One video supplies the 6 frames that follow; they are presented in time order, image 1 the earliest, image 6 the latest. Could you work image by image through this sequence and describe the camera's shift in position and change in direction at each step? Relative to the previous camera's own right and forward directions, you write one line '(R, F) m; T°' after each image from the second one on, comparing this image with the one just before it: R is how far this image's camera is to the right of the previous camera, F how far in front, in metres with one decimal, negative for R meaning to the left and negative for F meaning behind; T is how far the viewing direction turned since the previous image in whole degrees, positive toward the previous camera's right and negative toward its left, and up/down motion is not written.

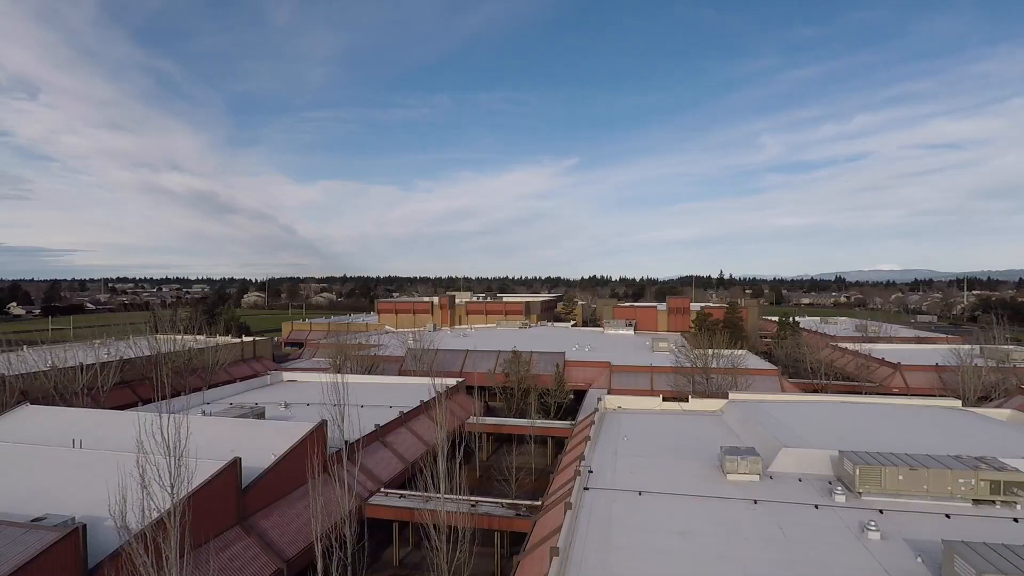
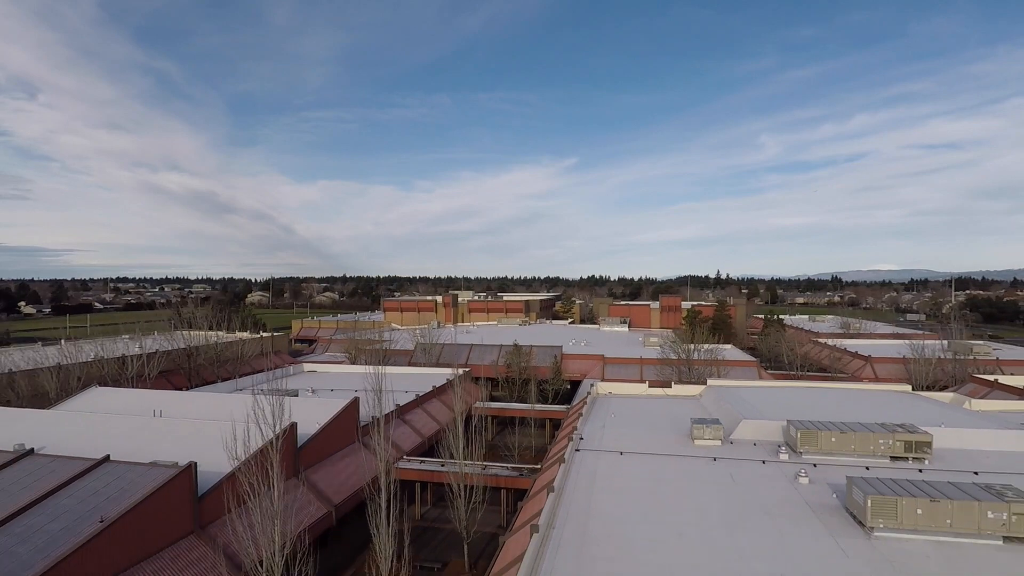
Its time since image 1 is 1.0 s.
(-0.2, -2.9) m; 0°
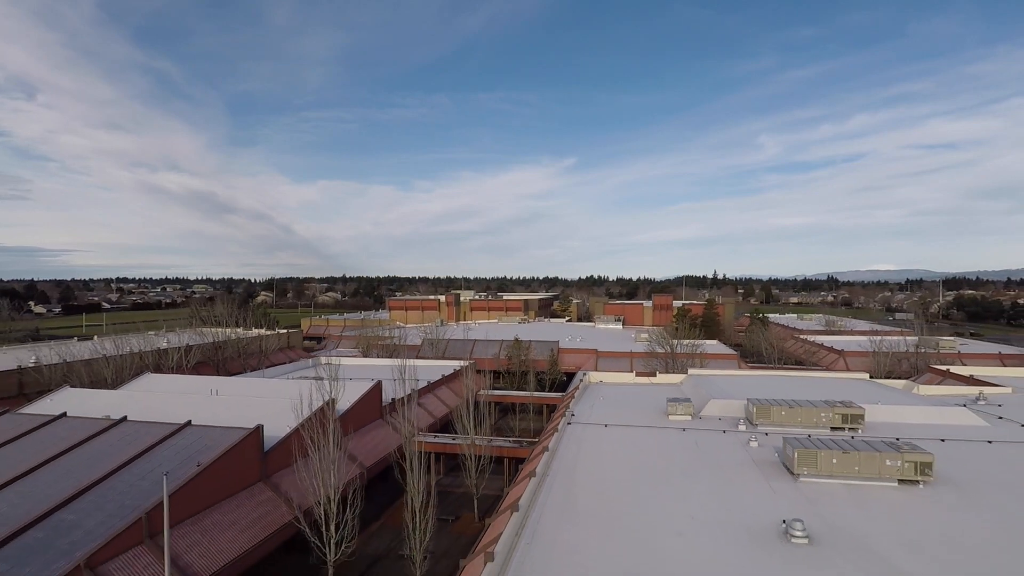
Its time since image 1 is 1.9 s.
(-0.1, -3.0) m; 0°
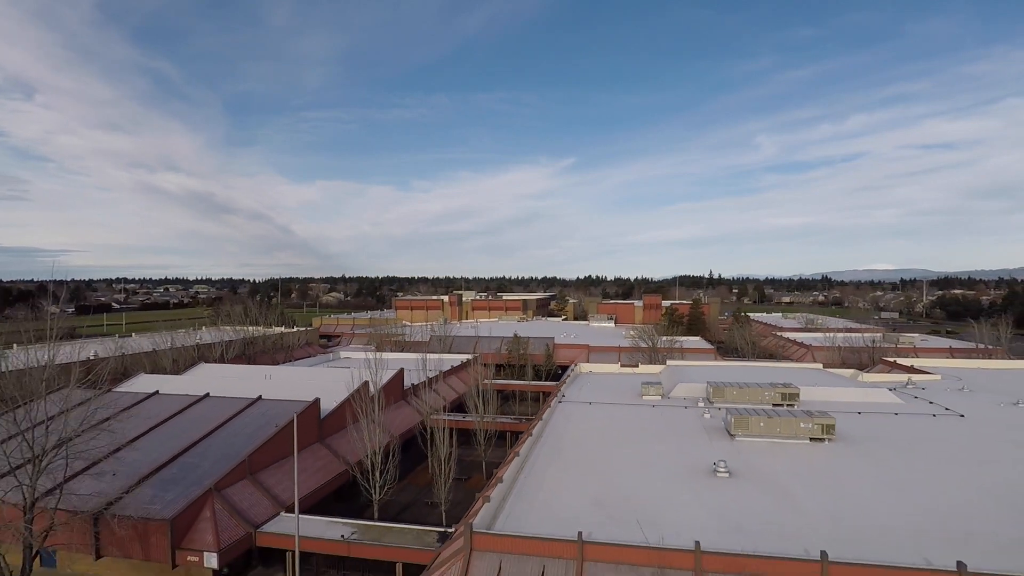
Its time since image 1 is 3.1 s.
(-0.1, -4.2) m; 0°
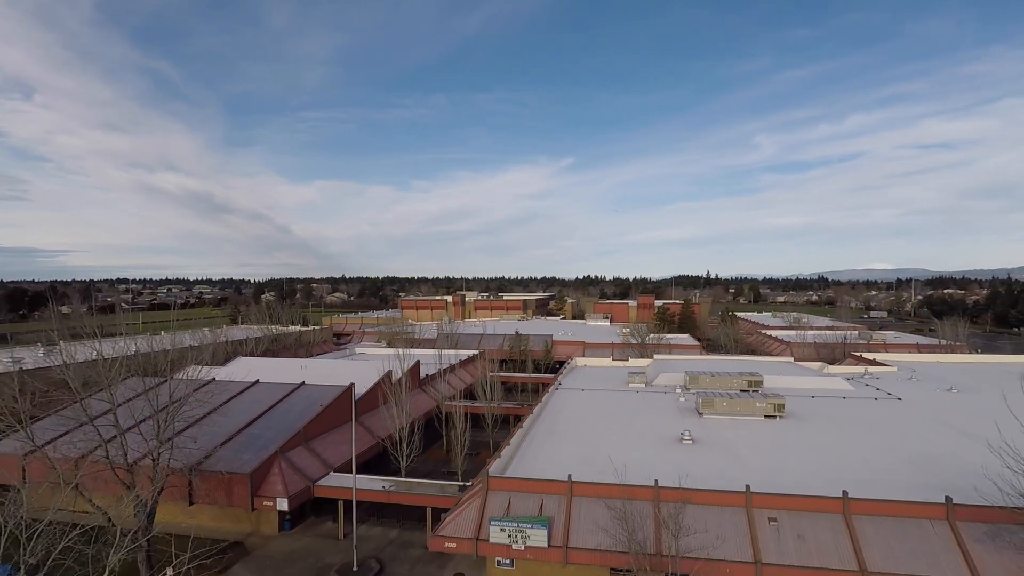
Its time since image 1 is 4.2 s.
(-0.2, -3.6) m; 0°
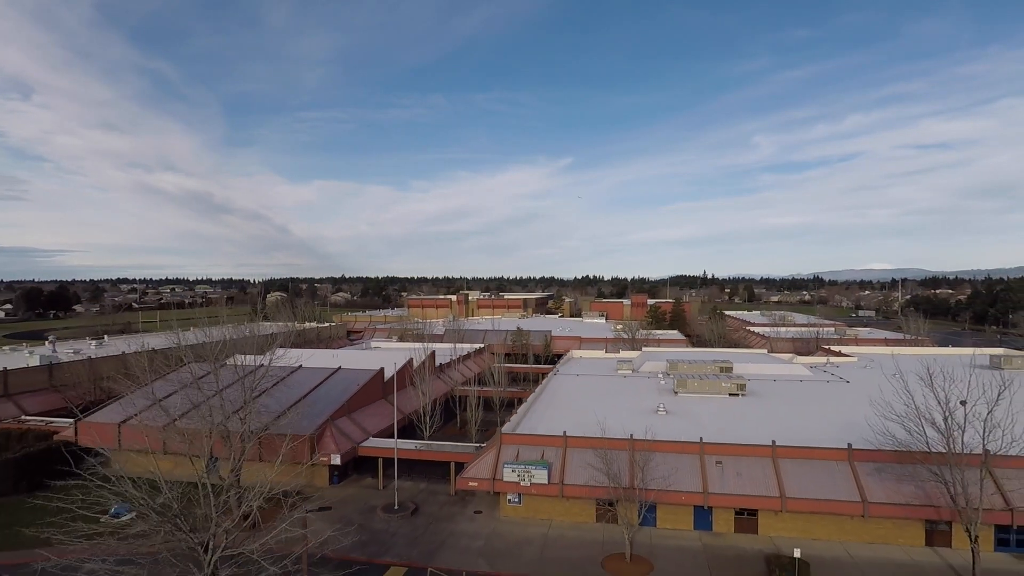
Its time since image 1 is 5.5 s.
(-0.3, -4.1) m; 0°
